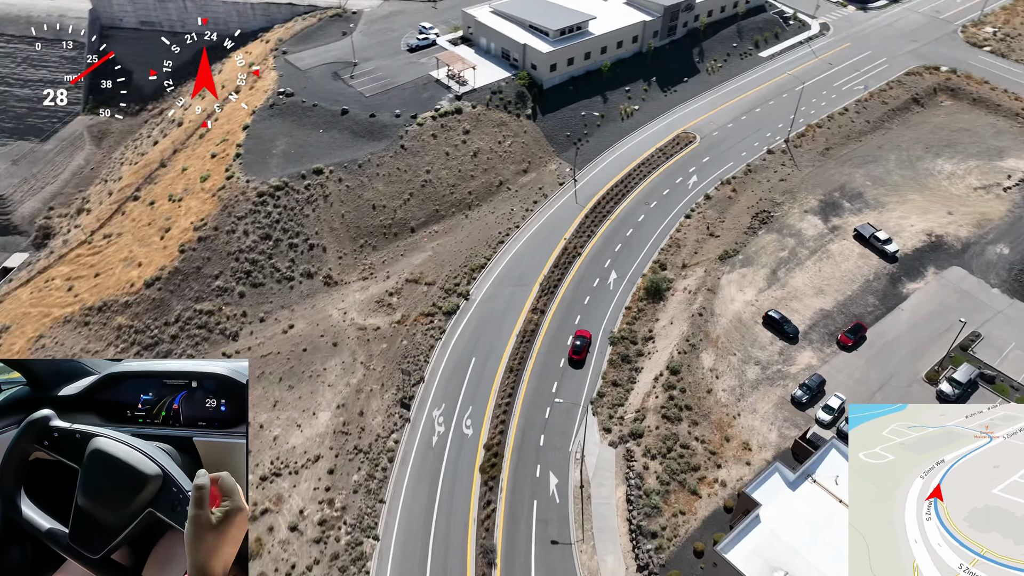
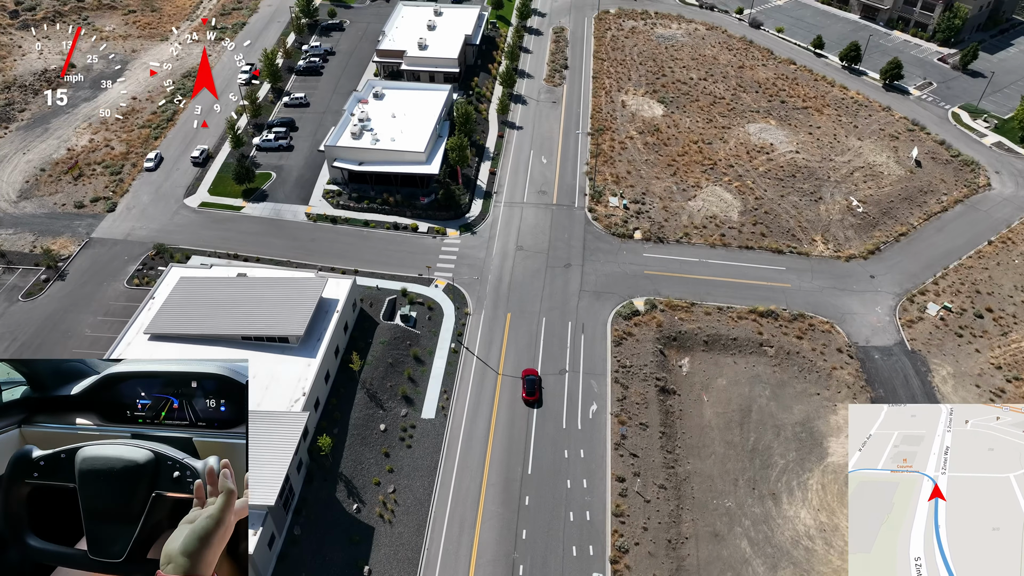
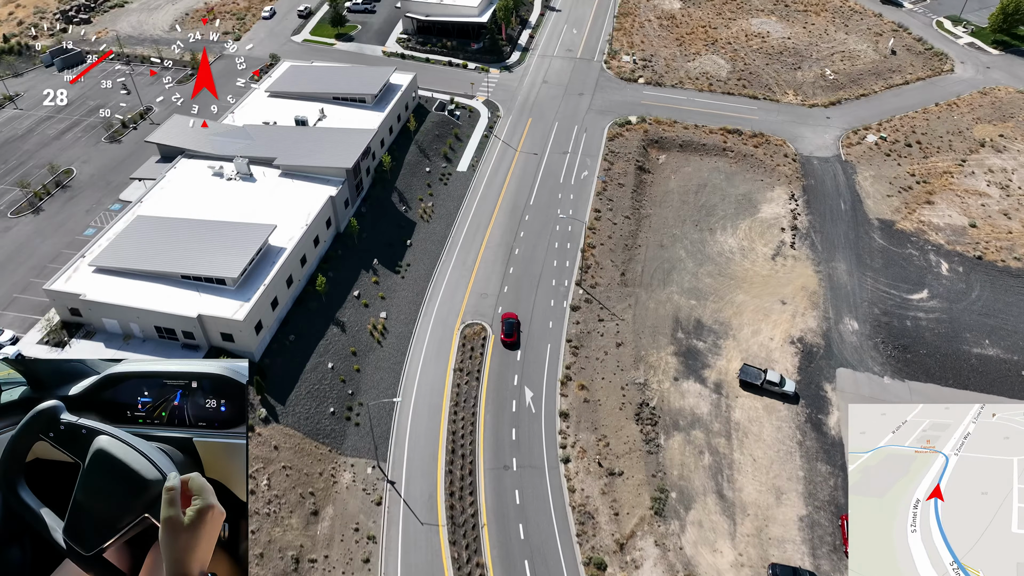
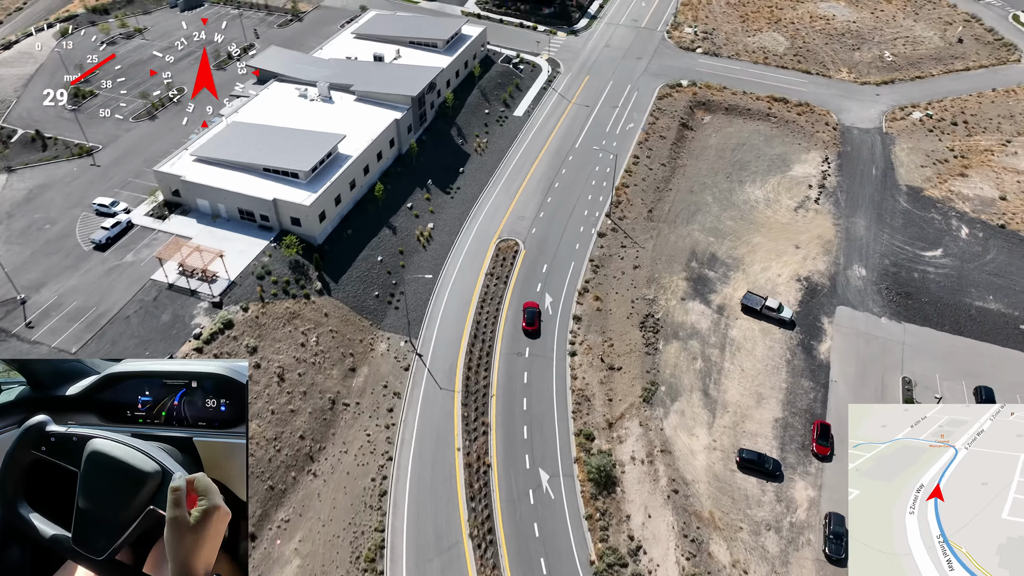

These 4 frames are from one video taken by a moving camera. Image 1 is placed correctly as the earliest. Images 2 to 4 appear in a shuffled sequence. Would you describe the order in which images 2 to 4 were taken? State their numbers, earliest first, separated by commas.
4, 3, 2
